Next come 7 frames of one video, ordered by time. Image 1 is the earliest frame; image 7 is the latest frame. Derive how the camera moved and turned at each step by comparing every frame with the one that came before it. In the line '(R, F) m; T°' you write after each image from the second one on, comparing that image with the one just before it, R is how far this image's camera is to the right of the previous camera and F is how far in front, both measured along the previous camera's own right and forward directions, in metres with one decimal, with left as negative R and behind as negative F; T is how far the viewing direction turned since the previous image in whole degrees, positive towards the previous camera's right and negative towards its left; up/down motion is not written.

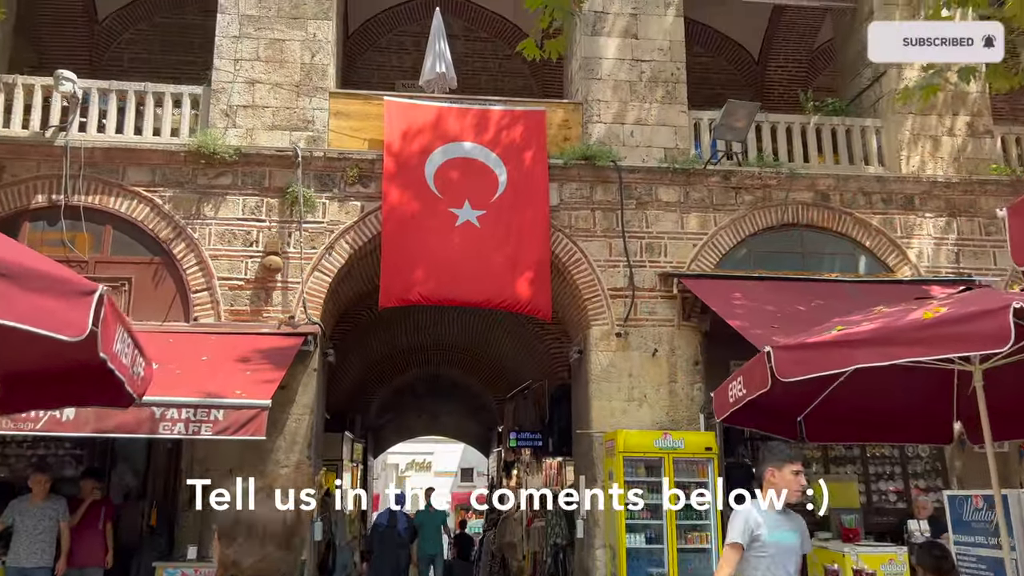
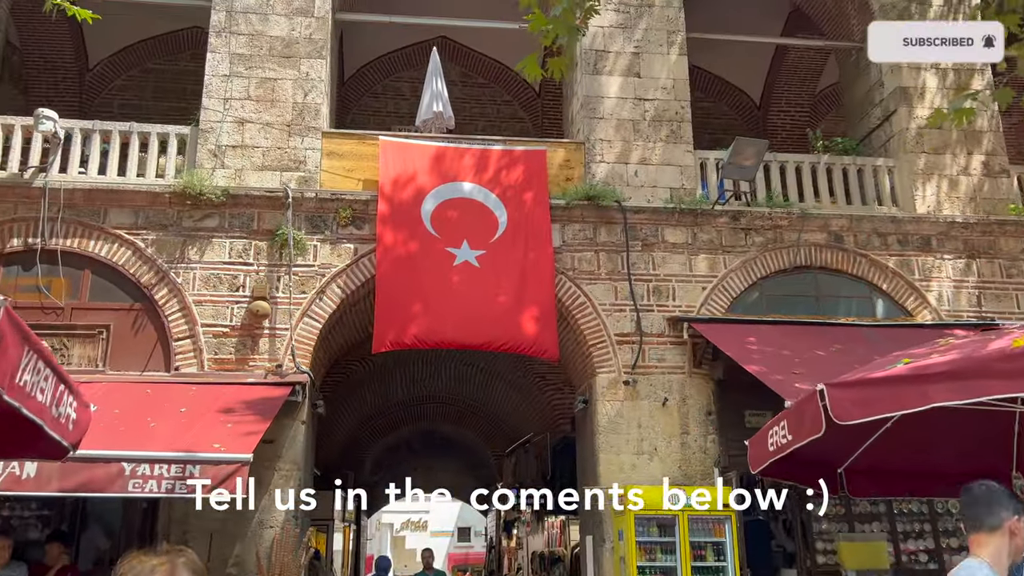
(0.0, +0.4) m; 0°
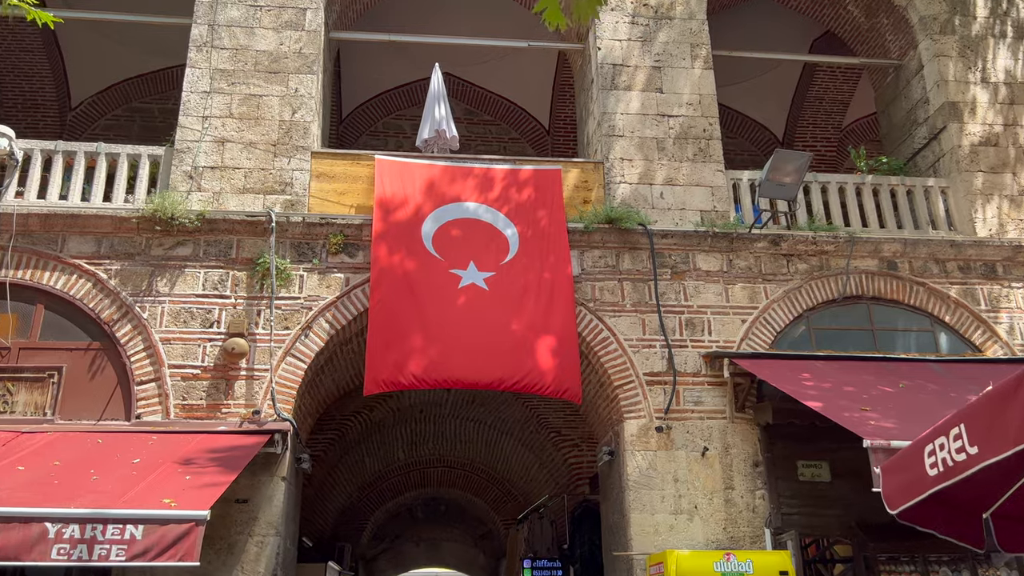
(-0.1, +1.0) m; 0°
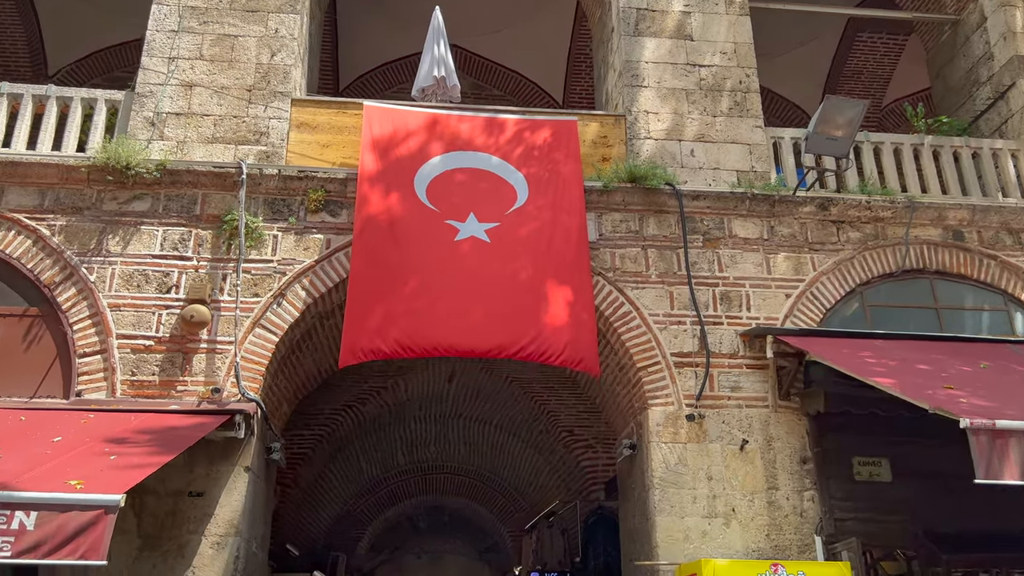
(0.0, +1.0) m; -1°
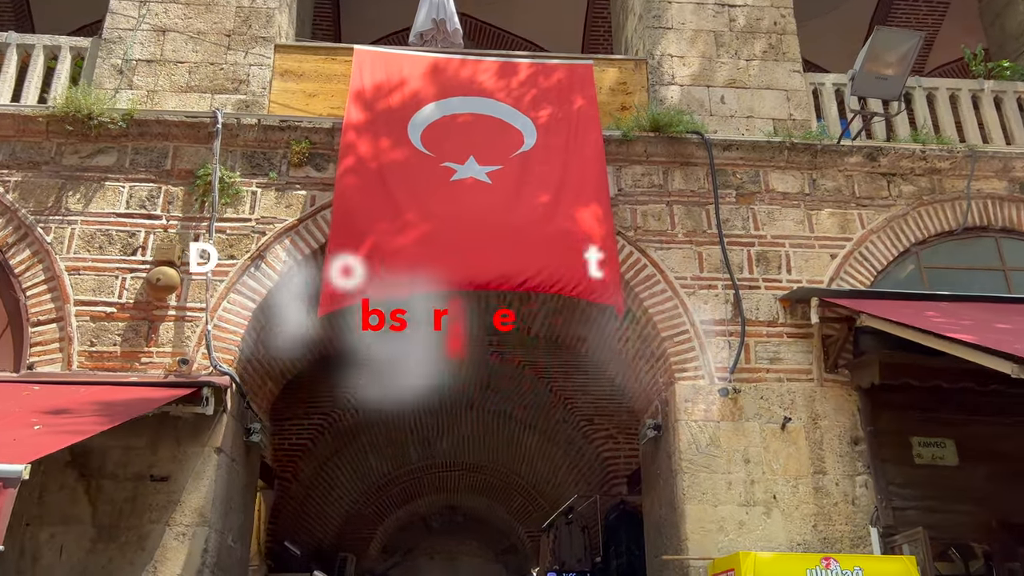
(+0.1, +0.7) m; -2°
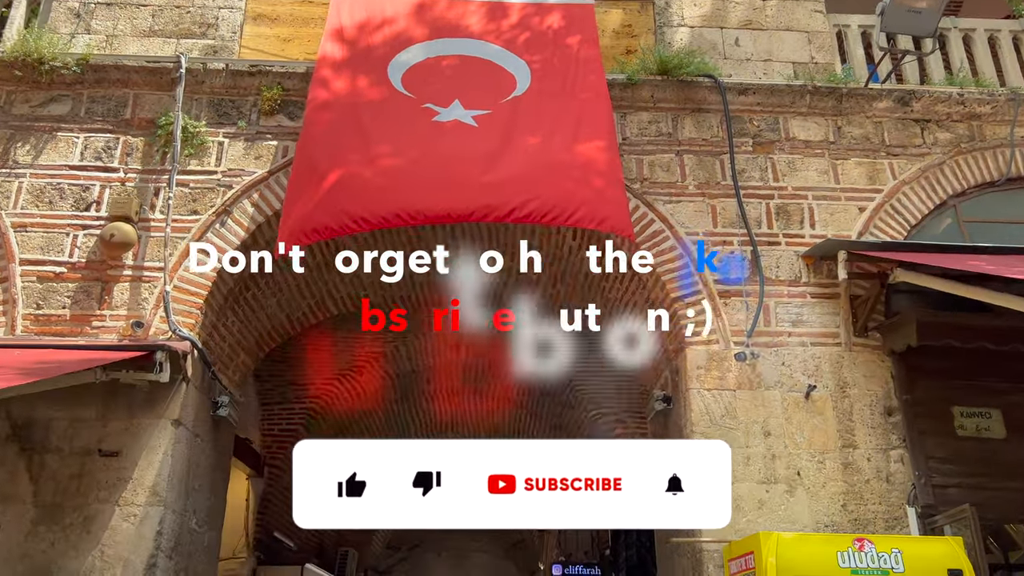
(+0.1, +0.5) m; -1°
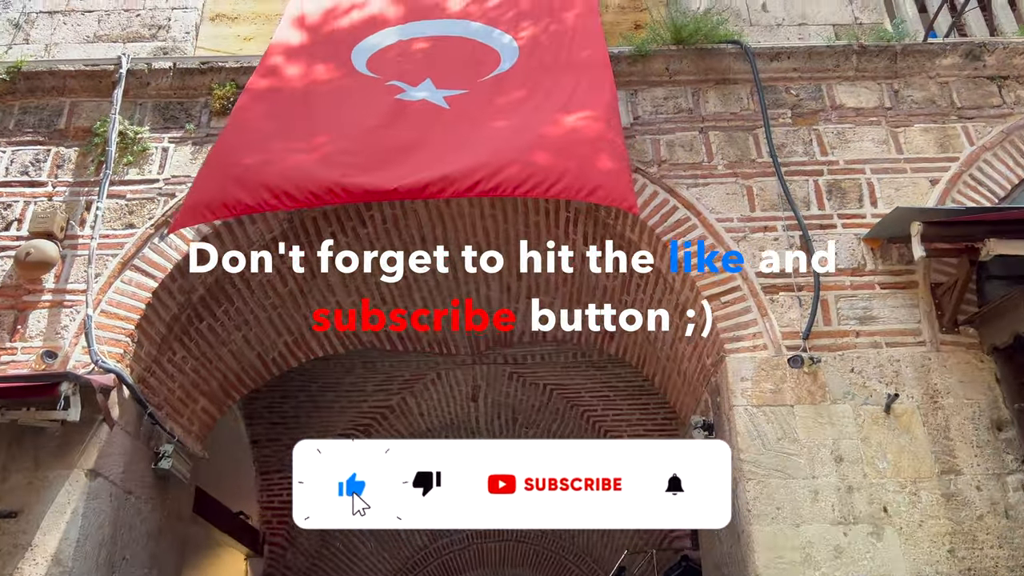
(+0.3, +0.9) m; -3°
